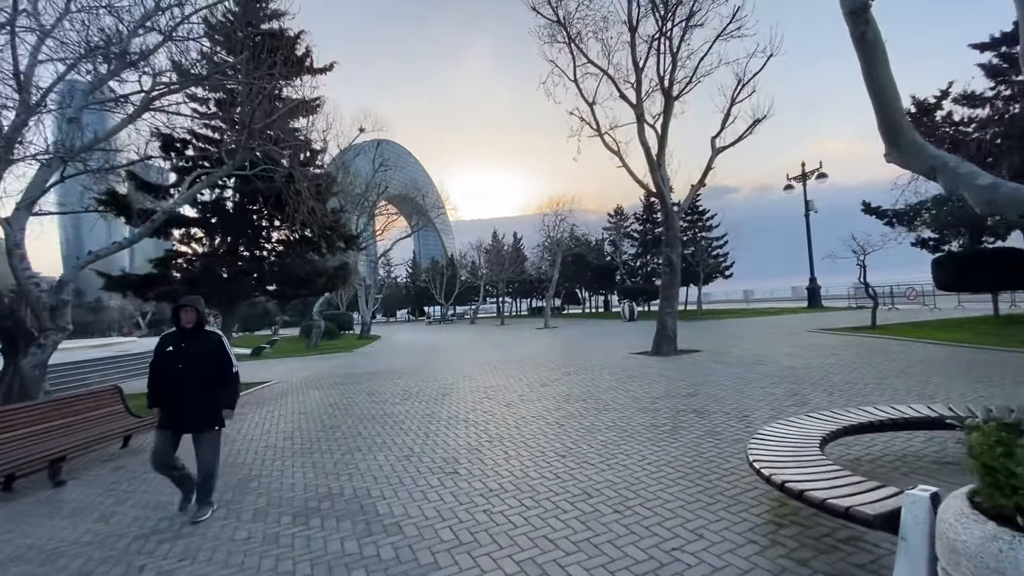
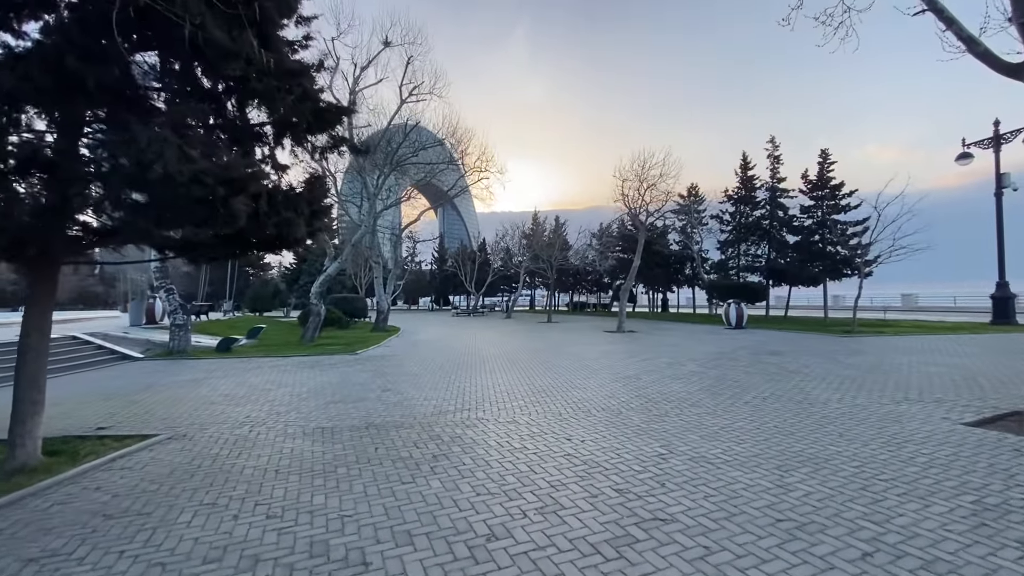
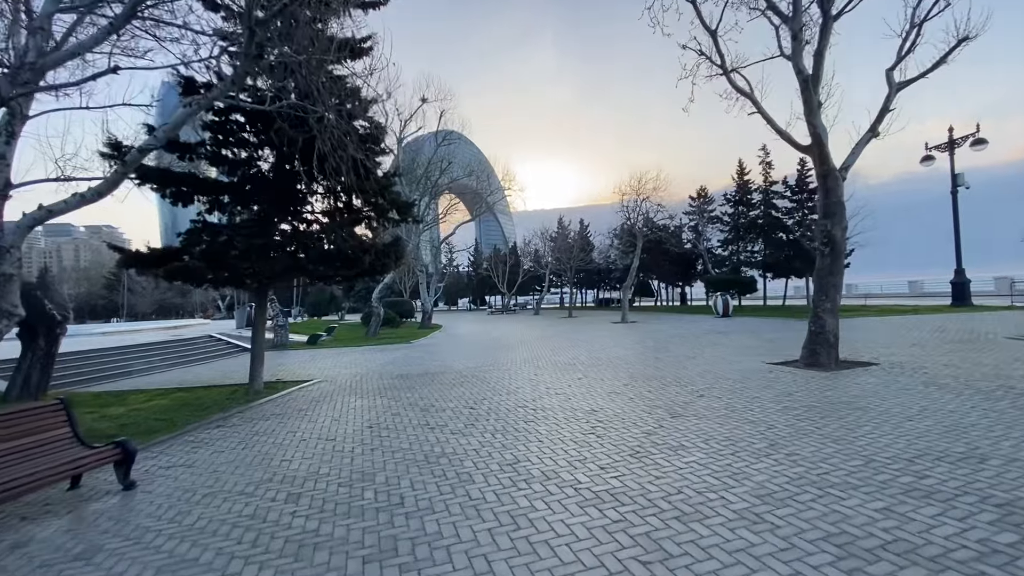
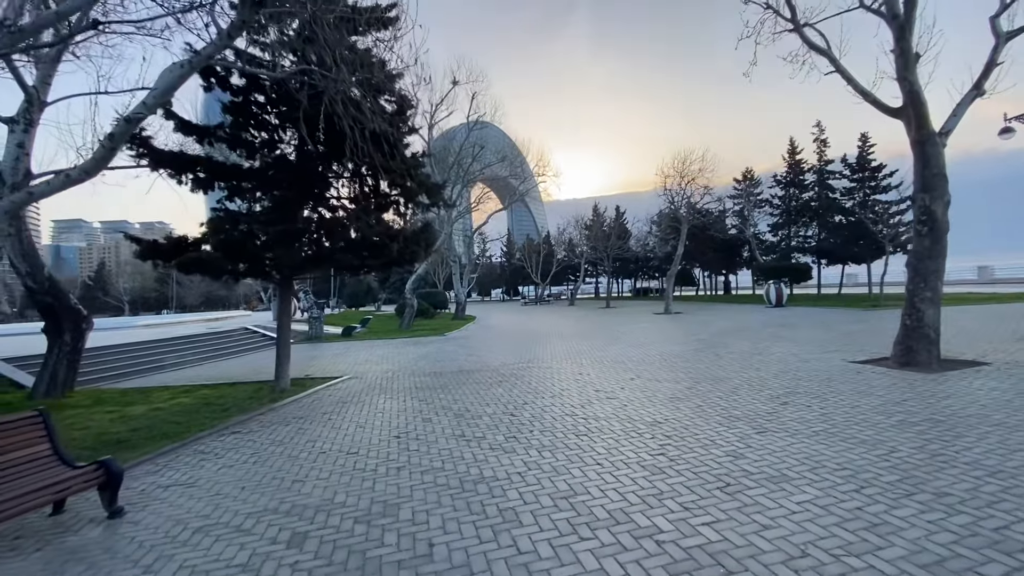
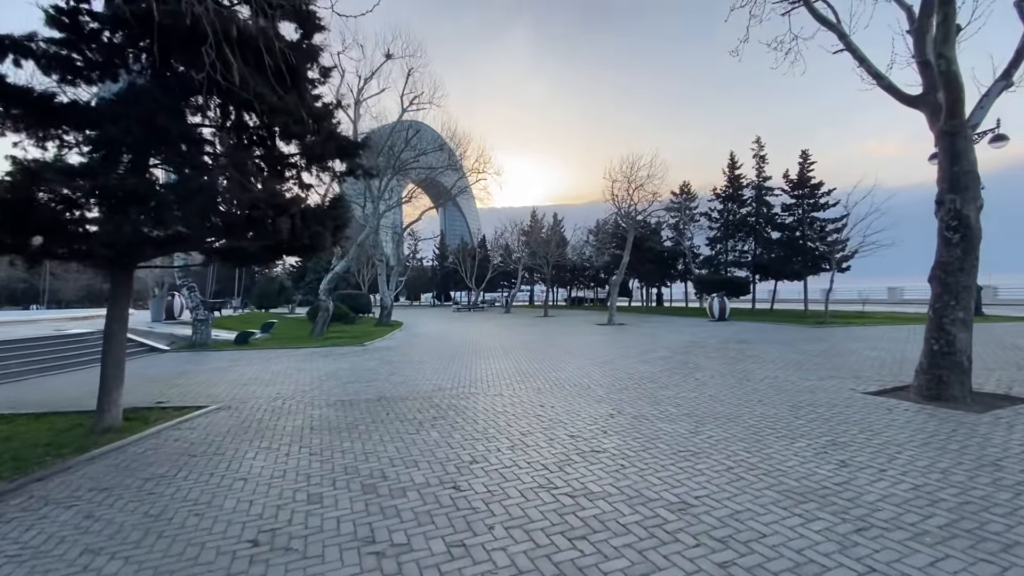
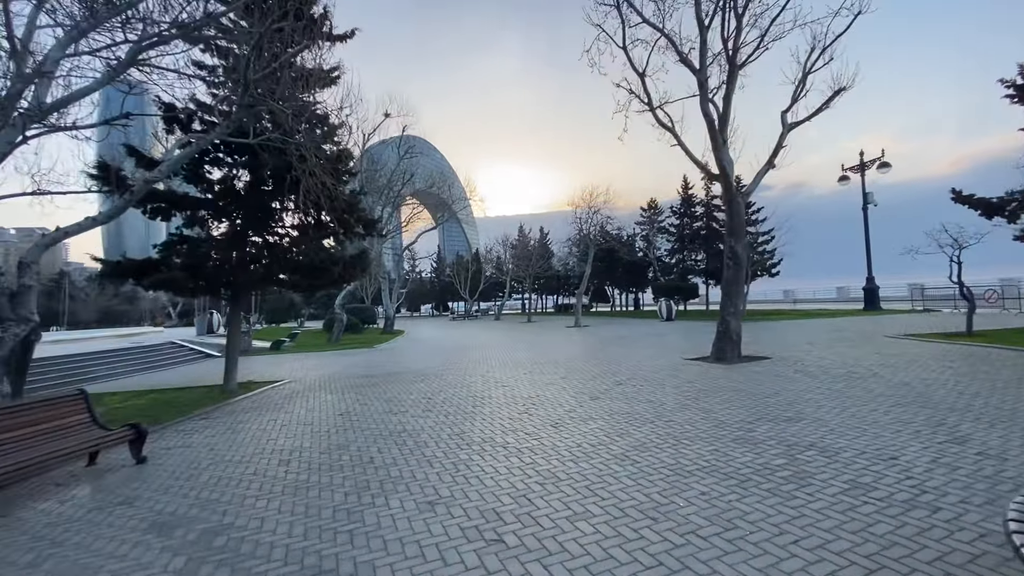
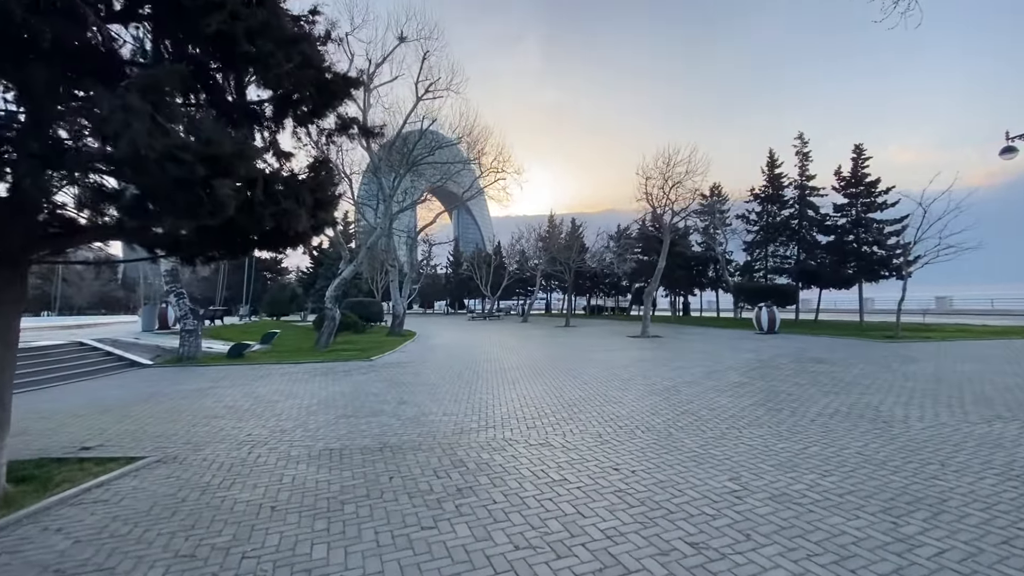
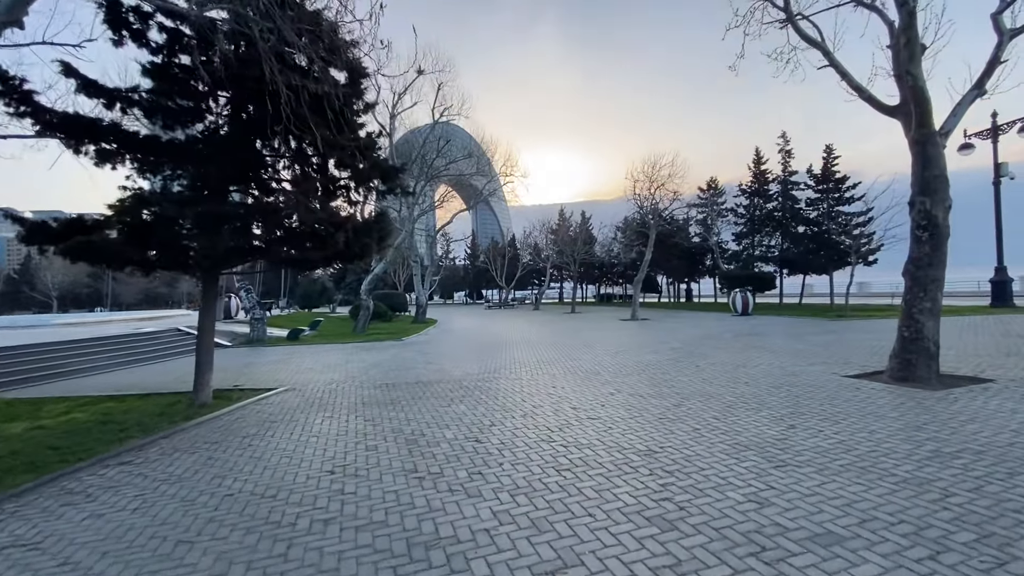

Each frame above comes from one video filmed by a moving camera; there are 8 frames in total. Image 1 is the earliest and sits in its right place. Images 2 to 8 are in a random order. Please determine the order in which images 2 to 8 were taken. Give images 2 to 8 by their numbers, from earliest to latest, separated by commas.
6, 3, 4, 8, 5, 2, 7
